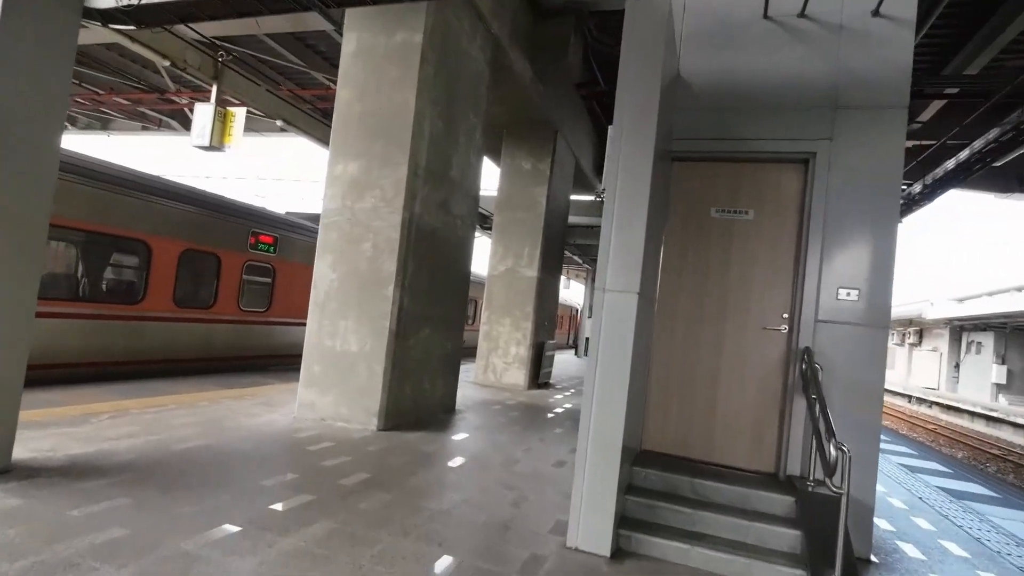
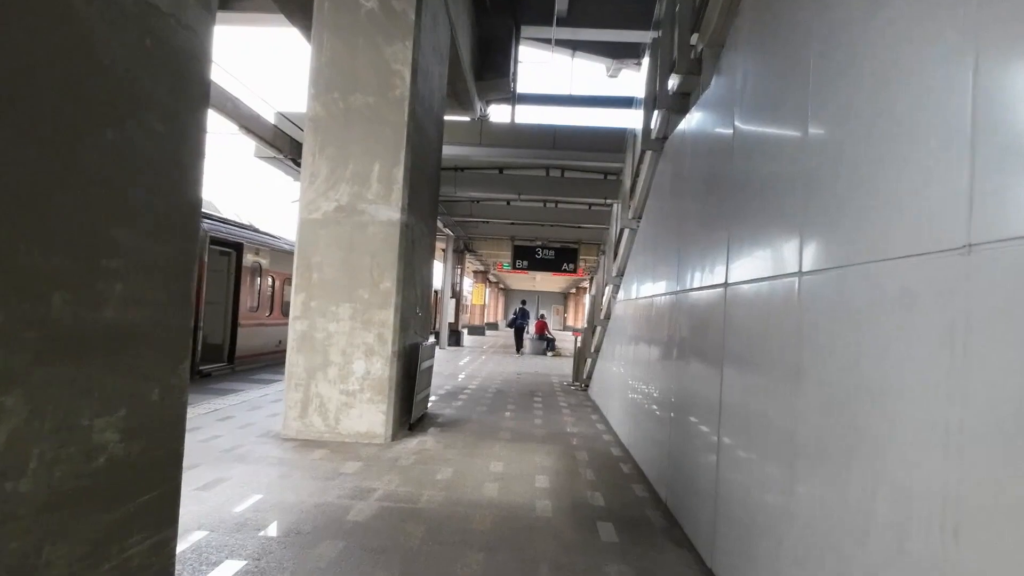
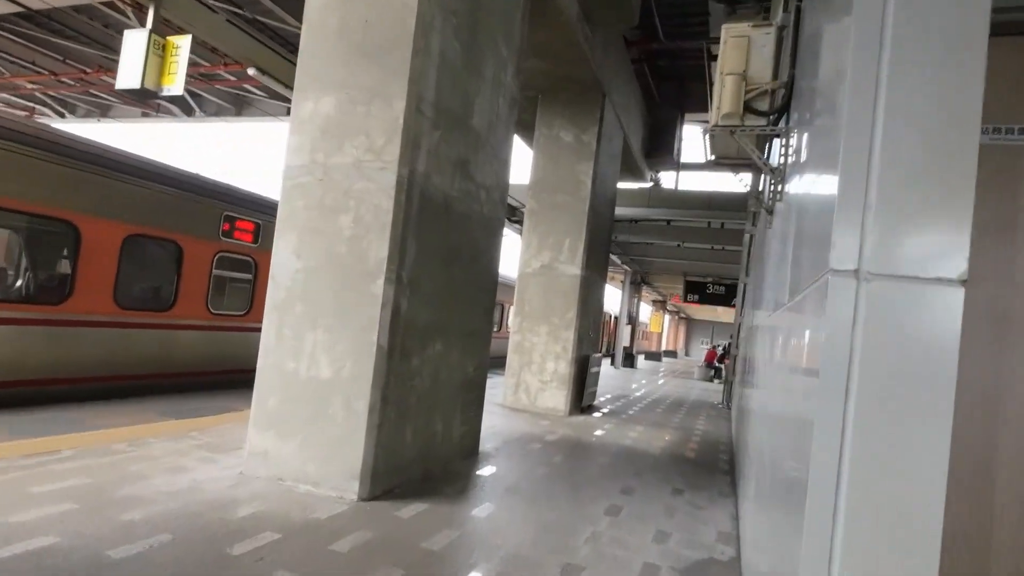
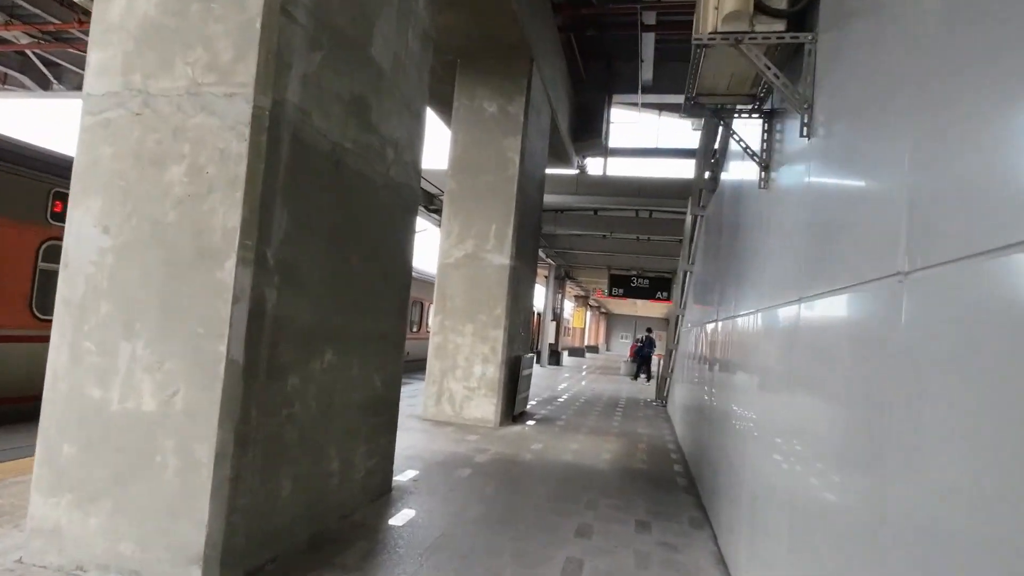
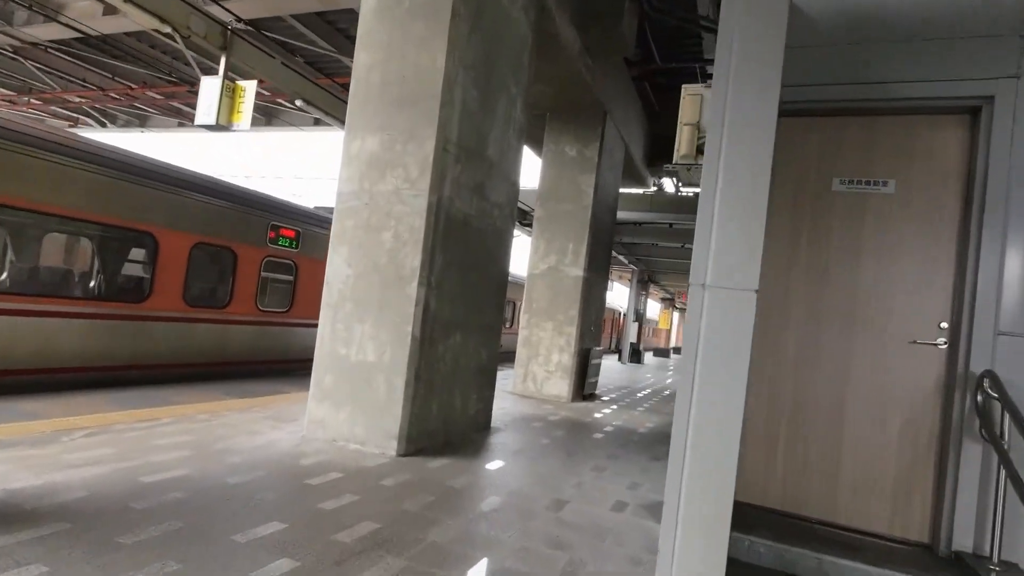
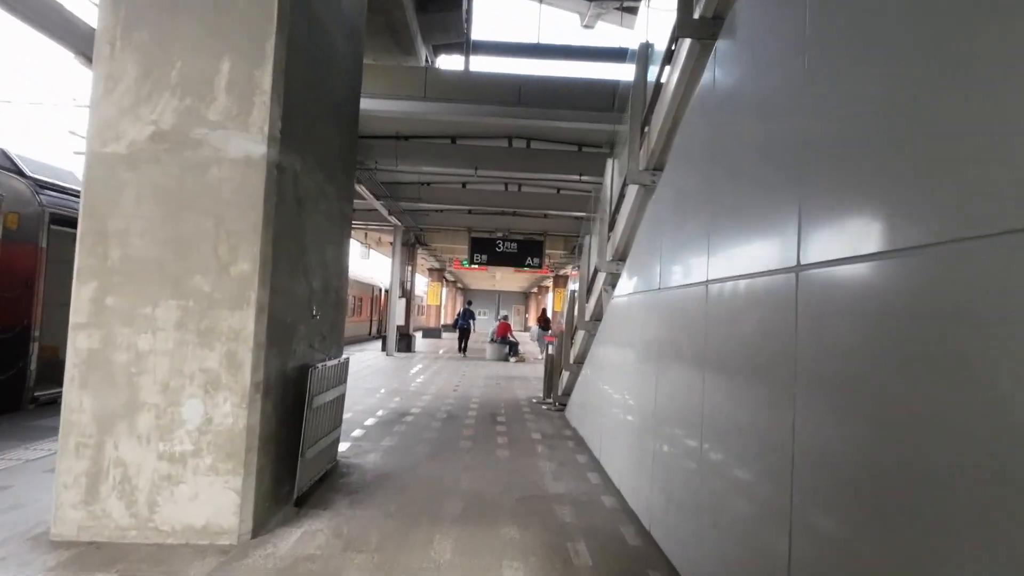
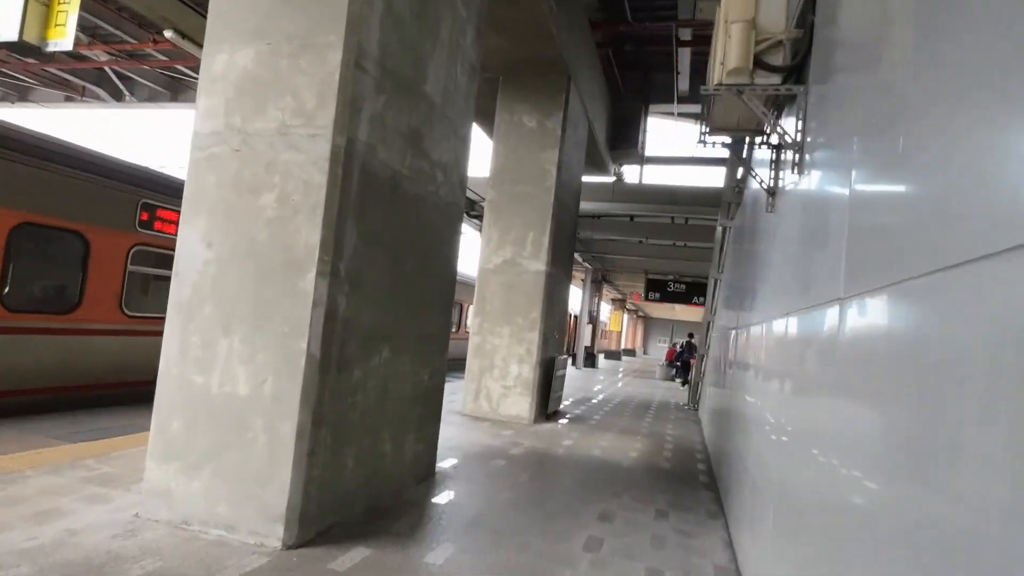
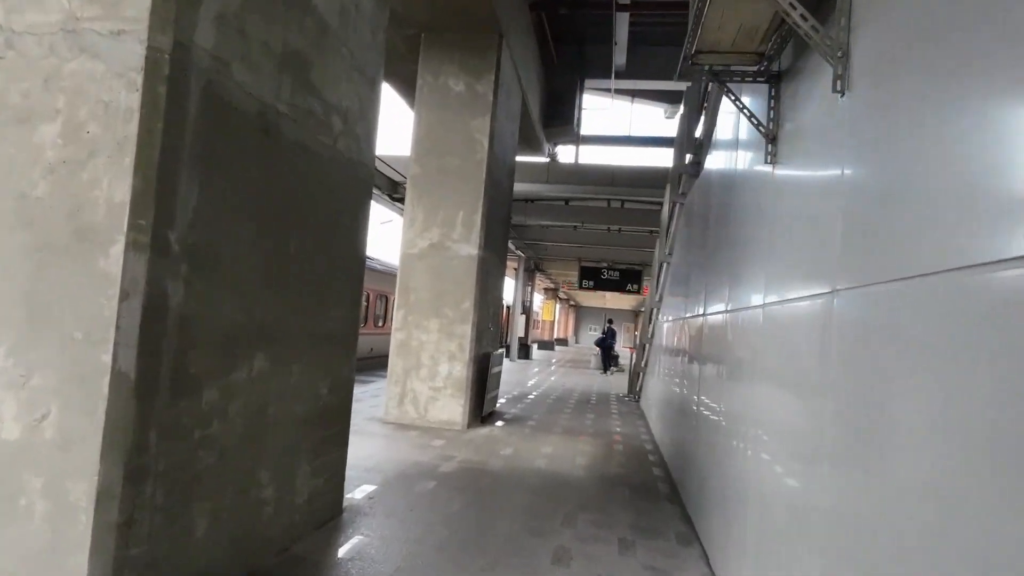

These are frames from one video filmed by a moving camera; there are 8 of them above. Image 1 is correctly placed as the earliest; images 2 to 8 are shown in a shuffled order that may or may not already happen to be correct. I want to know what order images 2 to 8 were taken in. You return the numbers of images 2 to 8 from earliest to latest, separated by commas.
5, 3, 7, 4, 8, 2, 6
